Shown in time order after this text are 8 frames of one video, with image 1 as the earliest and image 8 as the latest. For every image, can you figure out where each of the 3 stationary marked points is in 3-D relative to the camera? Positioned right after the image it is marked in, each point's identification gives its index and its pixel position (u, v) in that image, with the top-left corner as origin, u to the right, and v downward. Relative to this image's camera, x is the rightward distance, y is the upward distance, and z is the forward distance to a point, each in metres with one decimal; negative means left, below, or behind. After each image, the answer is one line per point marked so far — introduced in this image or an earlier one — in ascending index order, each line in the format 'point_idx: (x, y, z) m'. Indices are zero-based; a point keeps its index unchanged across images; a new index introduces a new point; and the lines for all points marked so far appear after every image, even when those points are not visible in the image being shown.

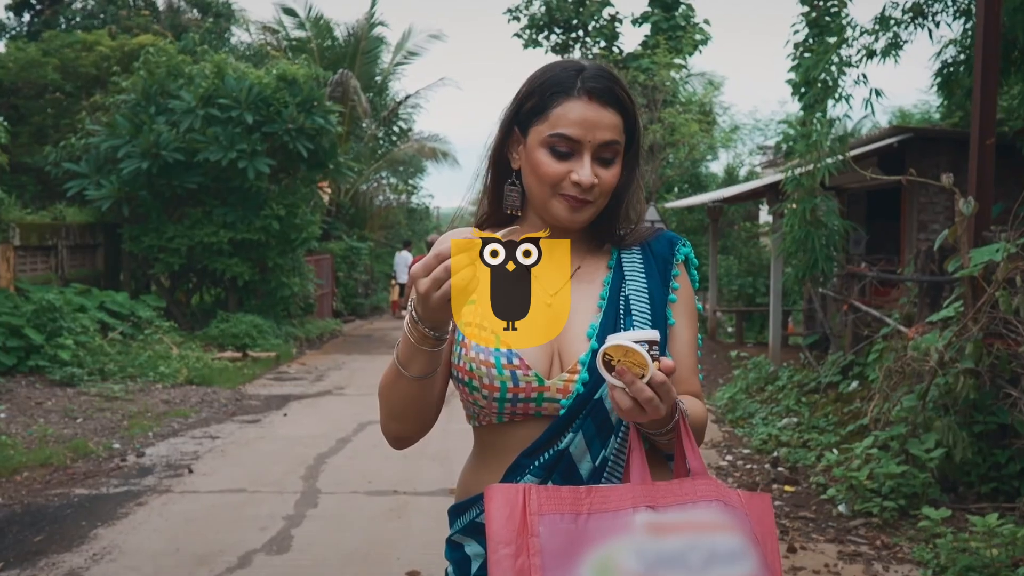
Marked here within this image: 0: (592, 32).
0: (+1.2, +3.8, +13.2) m
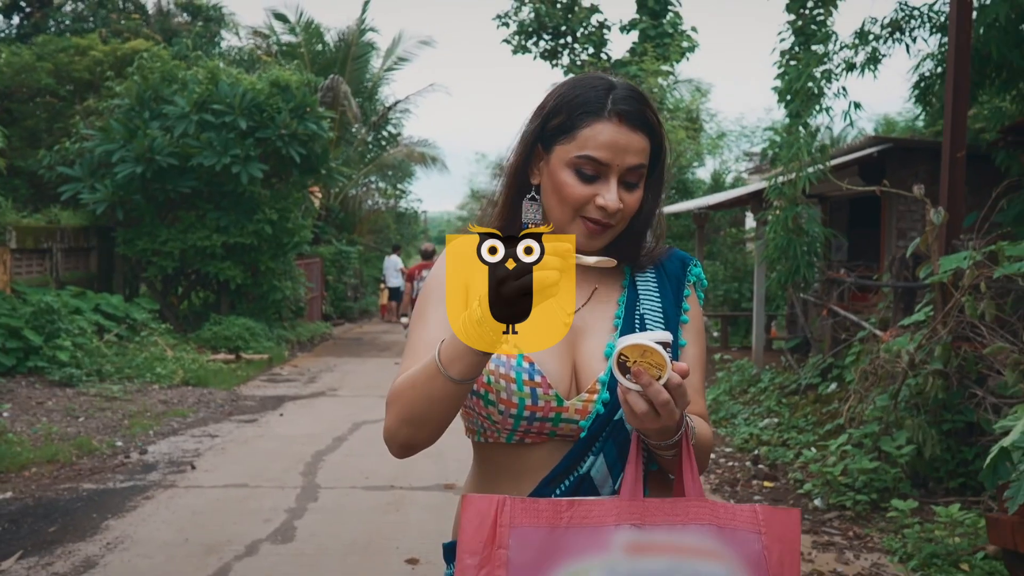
0: (+1.0, +3.7, +13.4) m
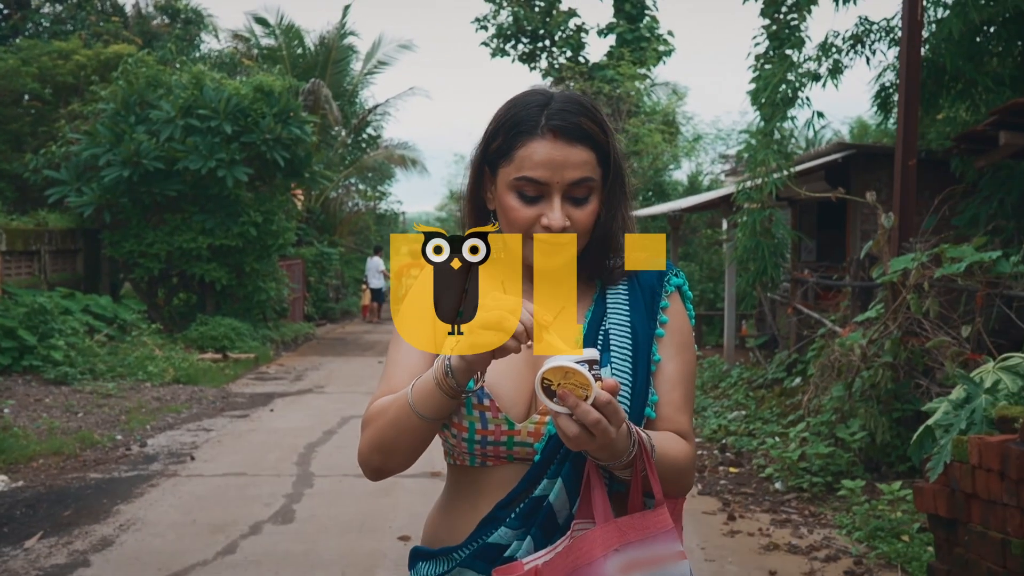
0: (+0.7, +3.7, +13.8) m
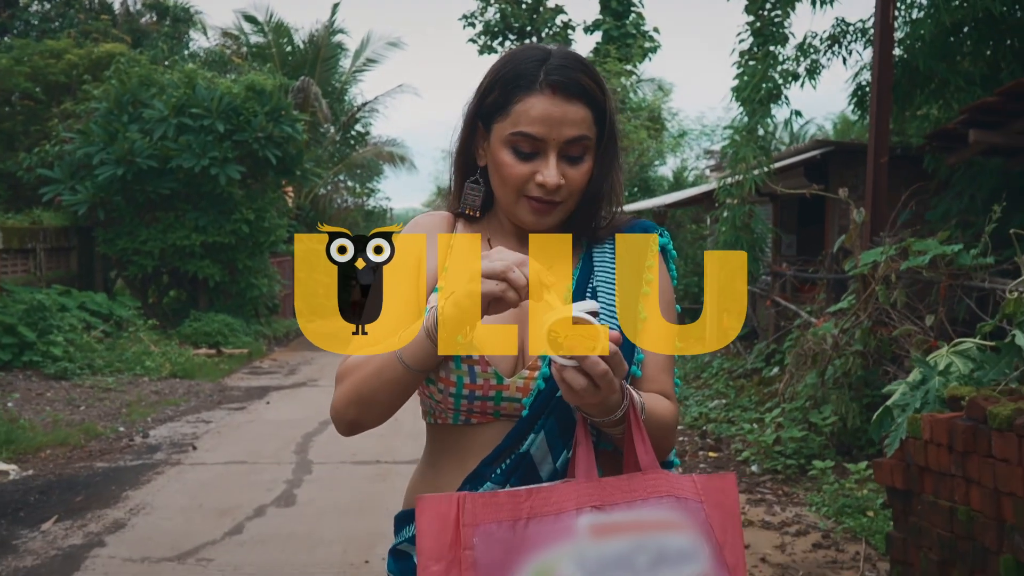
0: (+0.5, +3.8, +14.1) m
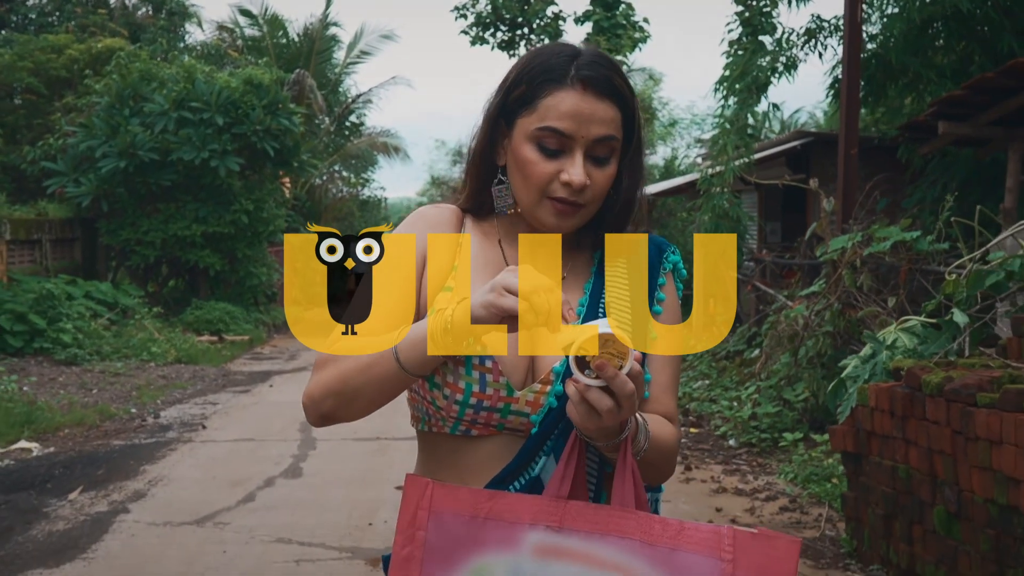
0: (+0.4, +4.0, +14.4) m
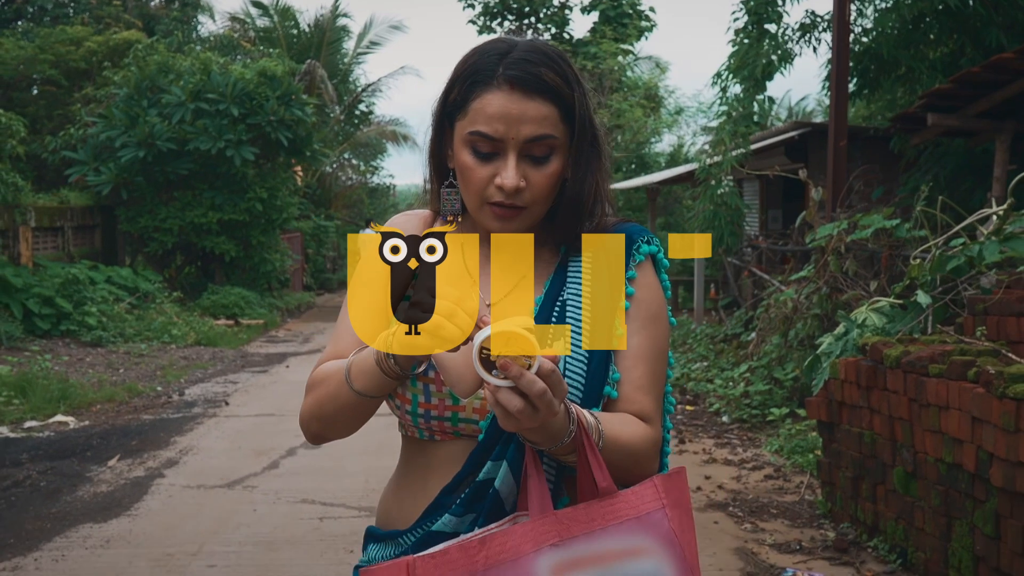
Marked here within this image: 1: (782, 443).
0: (+0.5, +4.2, +14.7) m
1: (+1.6, -0.9, +5.7) m
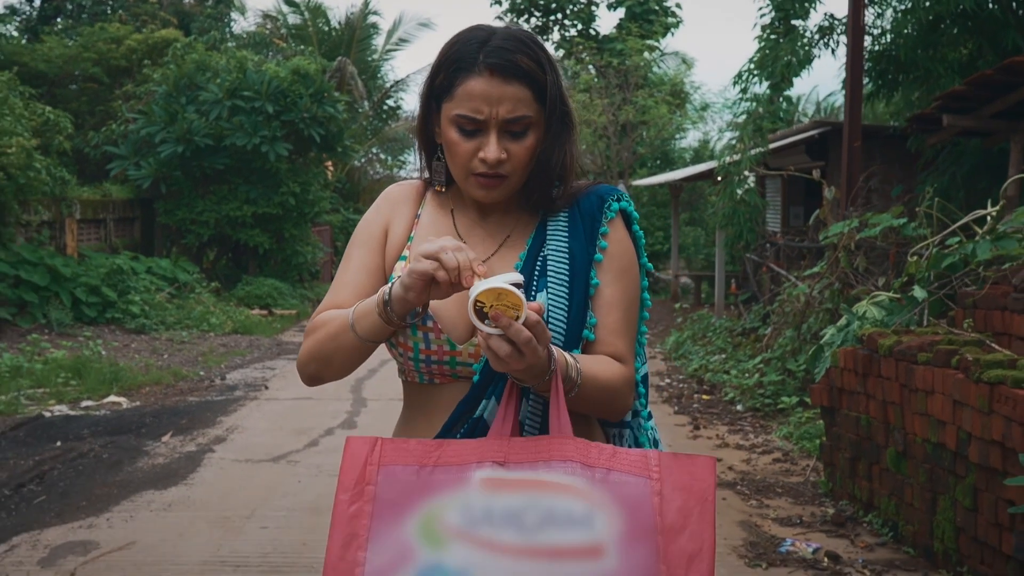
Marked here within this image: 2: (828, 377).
0: (+0.9, +4.3, +15.0) m
1: (+1.8, -0.9, +6.0) m
2: (+1.5, -0.4, +4.6) m
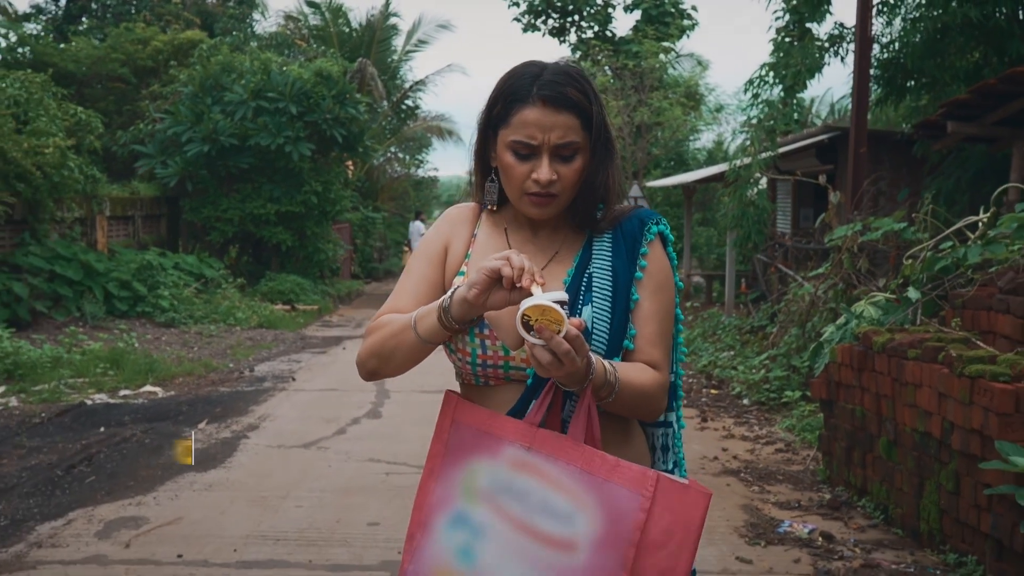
0: (+1.2, +4.3, +15.3) m
1: (+1.9, -0.9, +6.3) m
2: (+1.6, -0.4, +4.9) m
